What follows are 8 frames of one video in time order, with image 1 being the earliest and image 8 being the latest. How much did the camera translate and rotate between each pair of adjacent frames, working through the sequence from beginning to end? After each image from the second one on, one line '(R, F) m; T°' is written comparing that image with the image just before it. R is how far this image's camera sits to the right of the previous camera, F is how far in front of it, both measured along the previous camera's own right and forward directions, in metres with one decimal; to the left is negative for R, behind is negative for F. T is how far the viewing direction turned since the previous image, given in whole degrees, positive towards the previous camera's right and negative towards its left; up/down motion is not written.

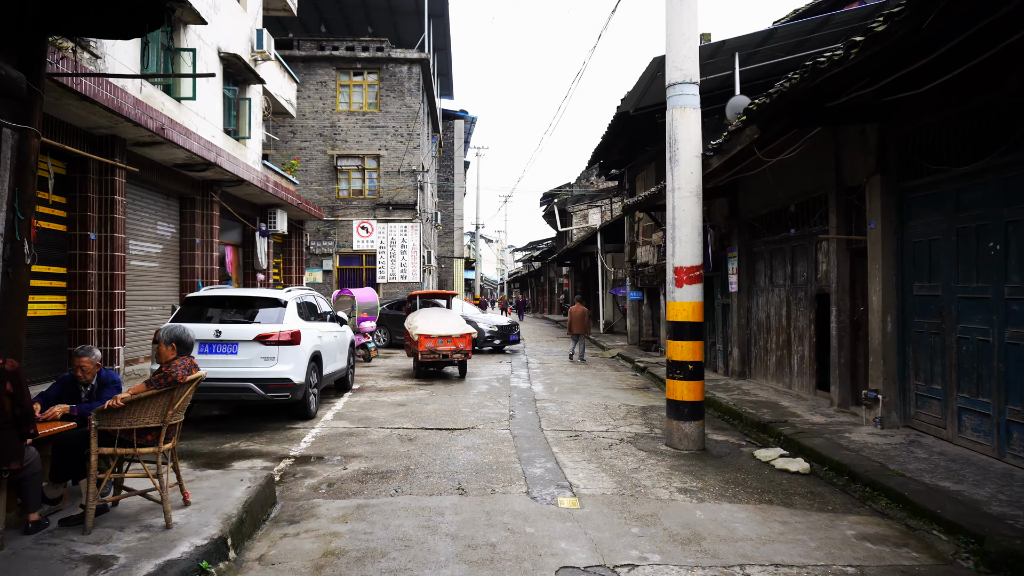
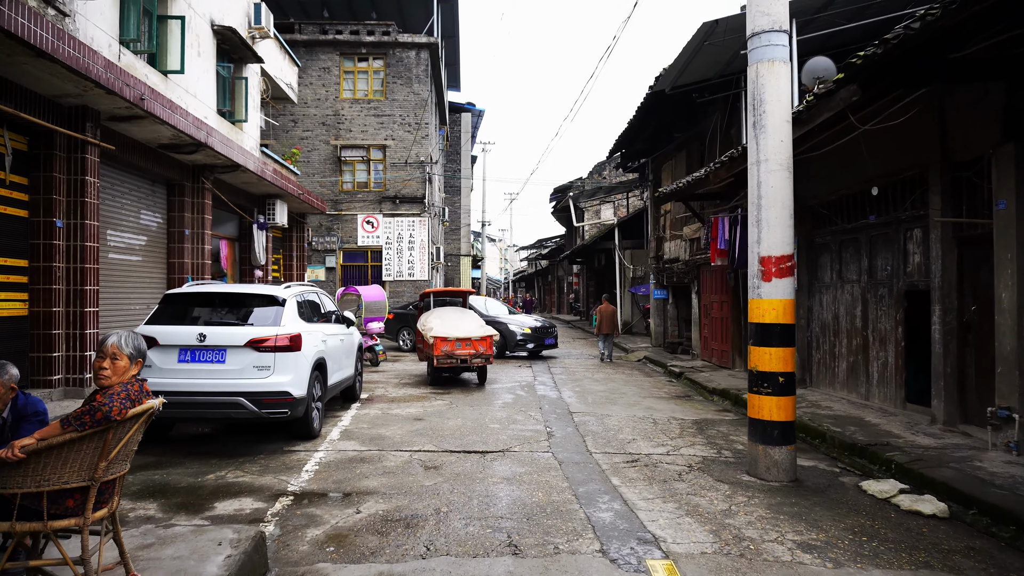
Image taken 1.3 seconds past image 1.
(-0.4, +1.2) m; 0°
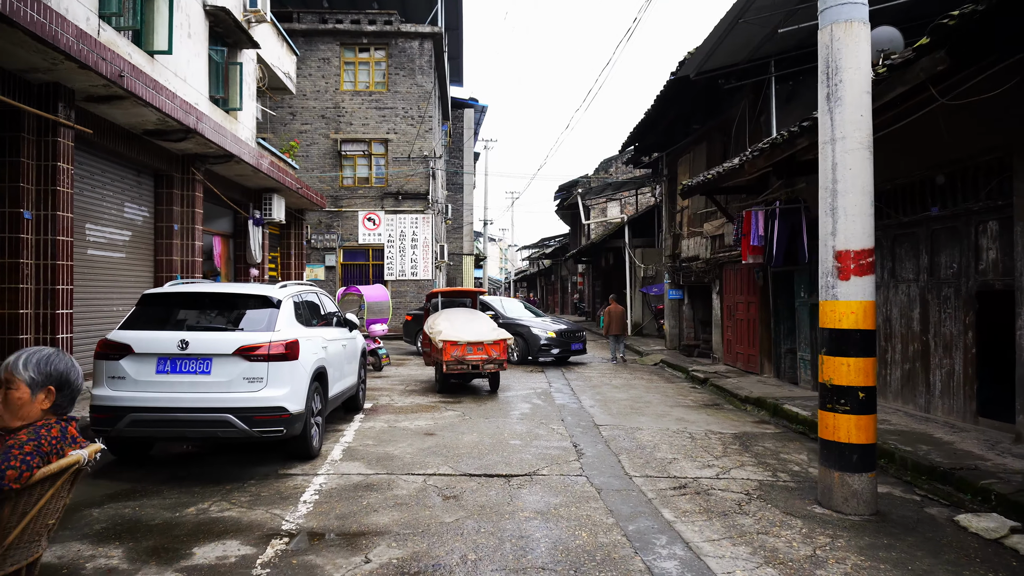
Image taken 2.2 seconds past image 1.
(-0.2, +0.8) m; 0°
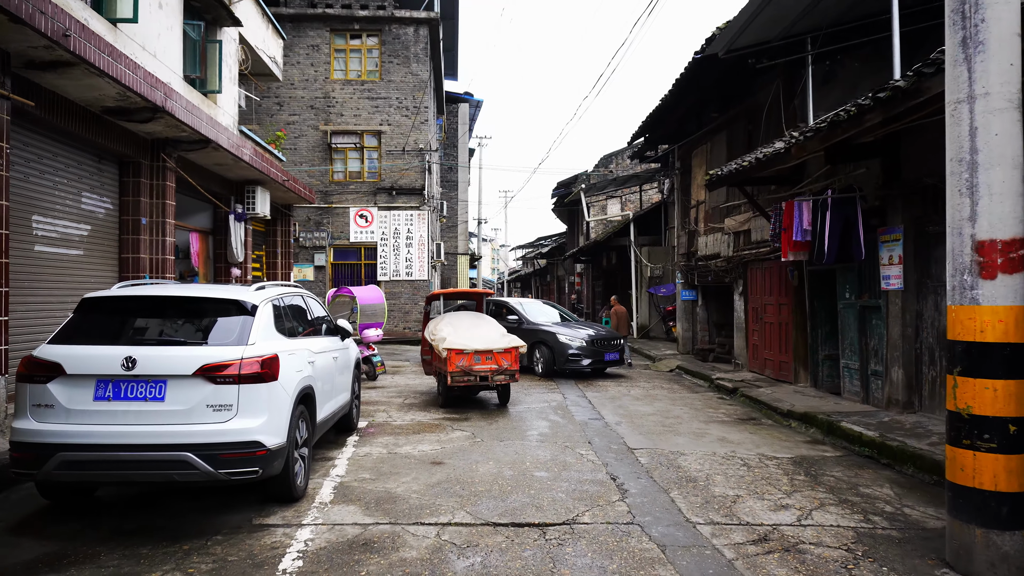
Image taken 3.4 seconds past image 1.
(-0.3, +1.1) m; +1°
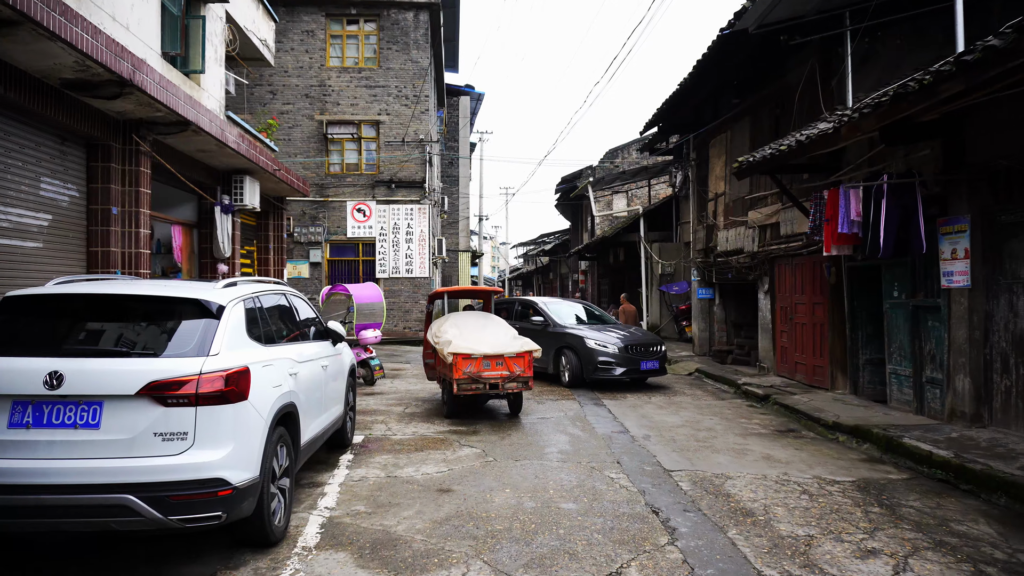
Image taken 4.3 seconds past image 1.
(-0.2, +0.9) m; 0°
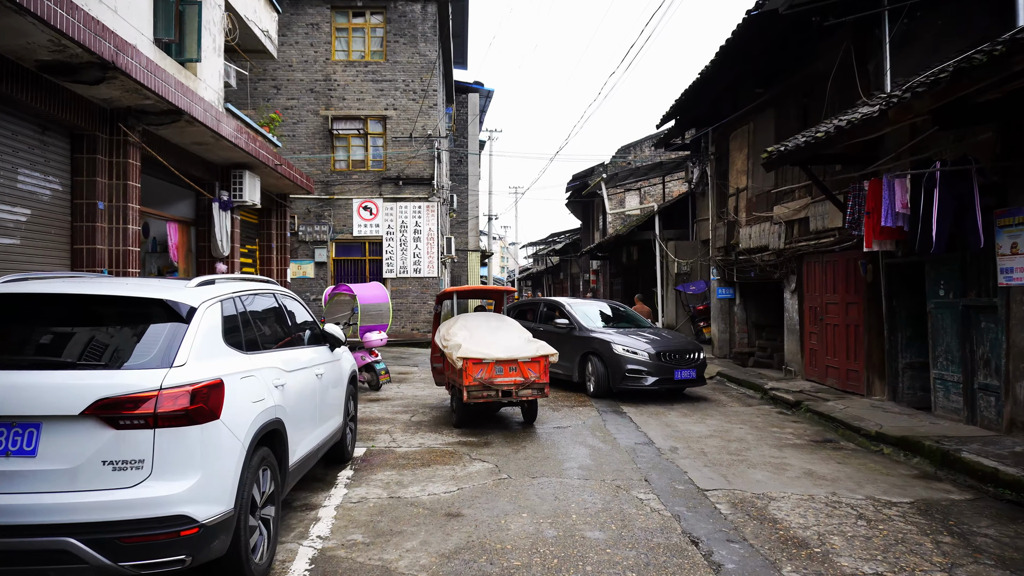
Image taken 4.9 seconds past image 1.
(-0.1, +0.6) m; -1°
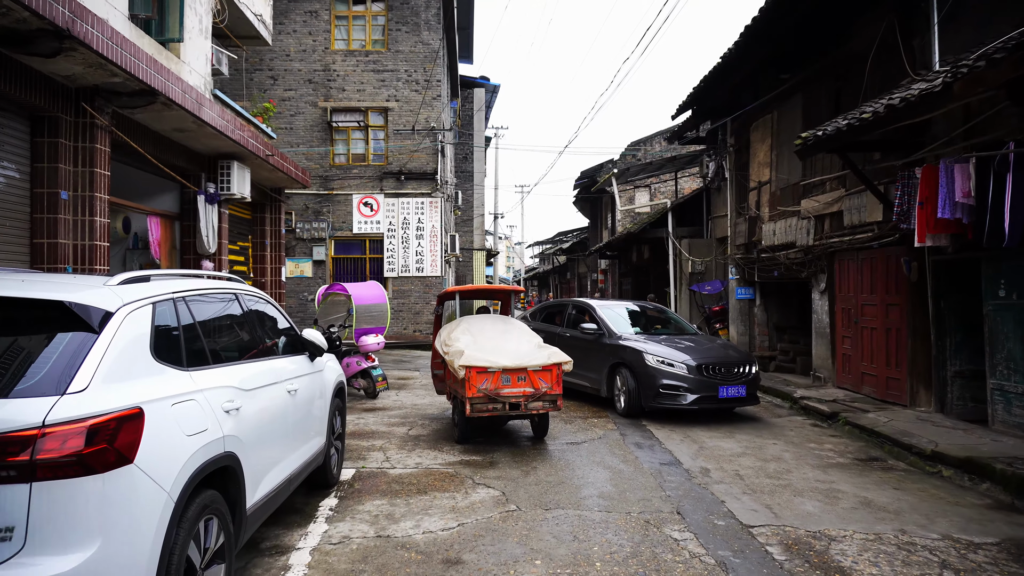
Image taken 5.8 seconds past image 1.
(0.0, +0.8) m; 0°
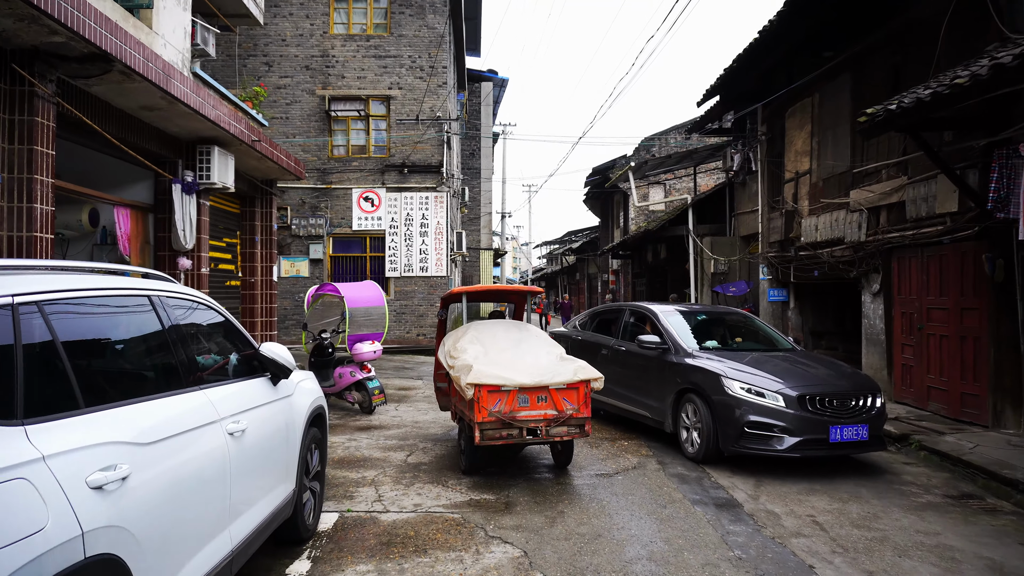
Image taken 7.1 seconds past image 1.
(-0.1, +1.1) m; 0°
